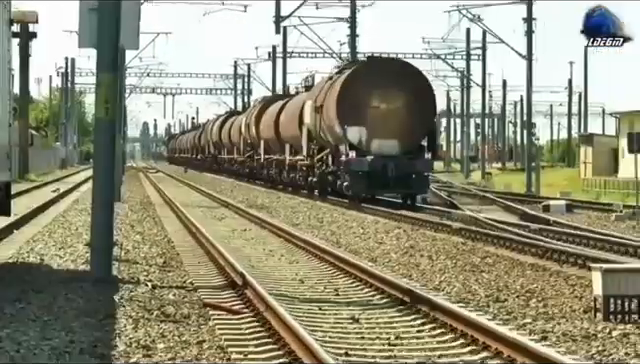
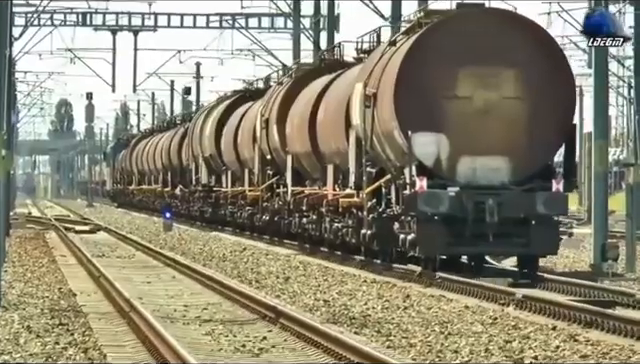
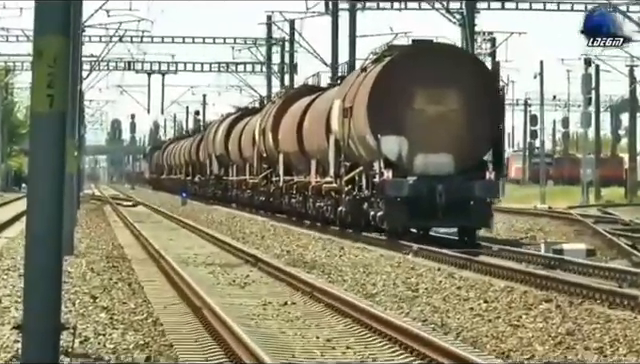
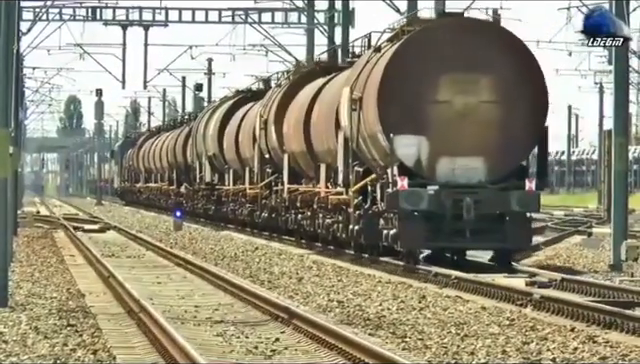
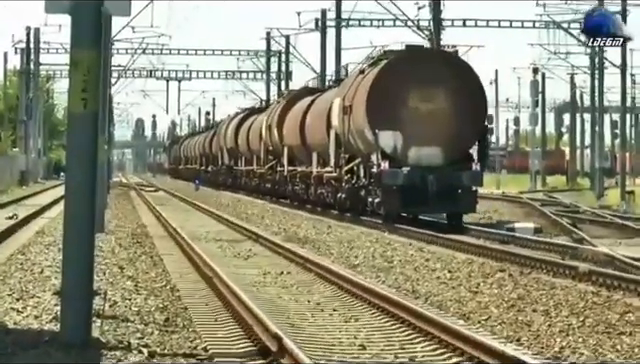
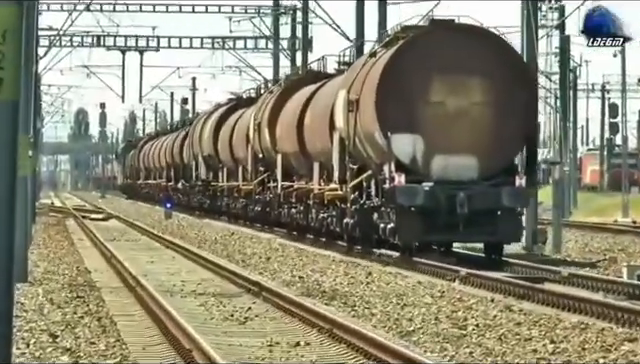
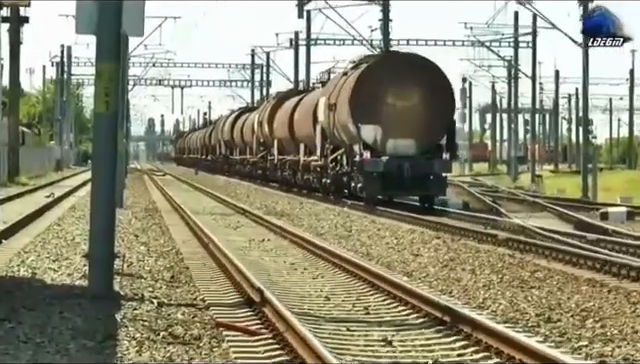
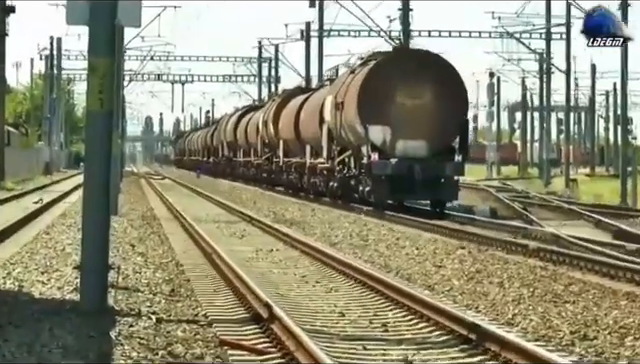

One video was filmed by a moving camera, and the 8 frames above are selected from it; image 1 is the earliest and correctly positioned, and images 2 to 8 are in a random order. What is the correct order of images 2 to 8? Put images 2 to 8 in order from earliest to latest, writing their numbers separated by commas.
7, 8, 5, 3, 6, 2, 4
